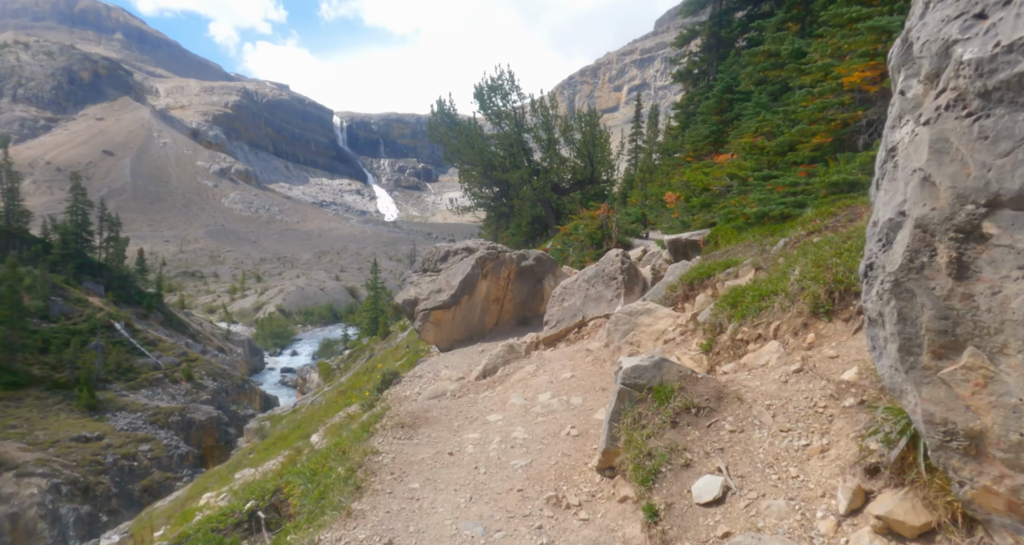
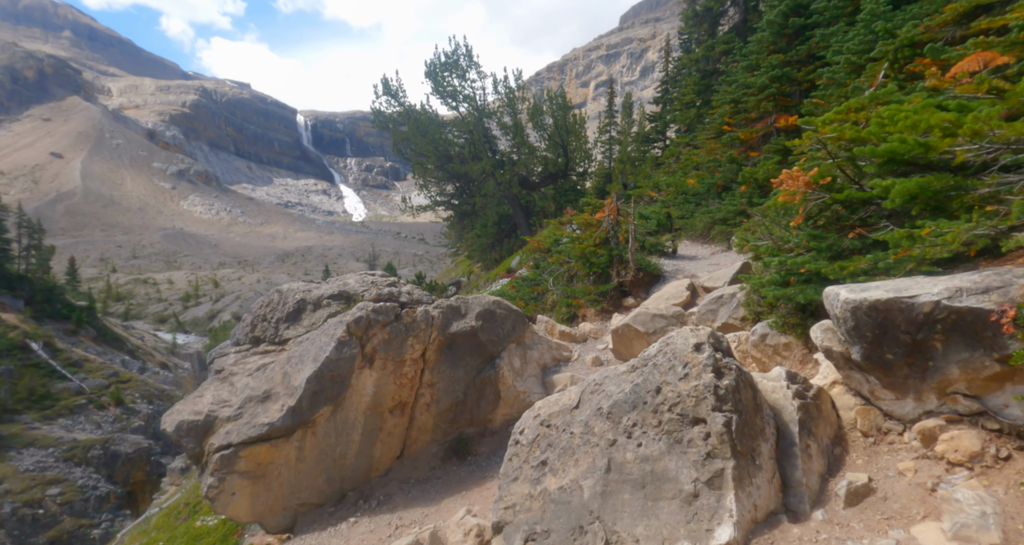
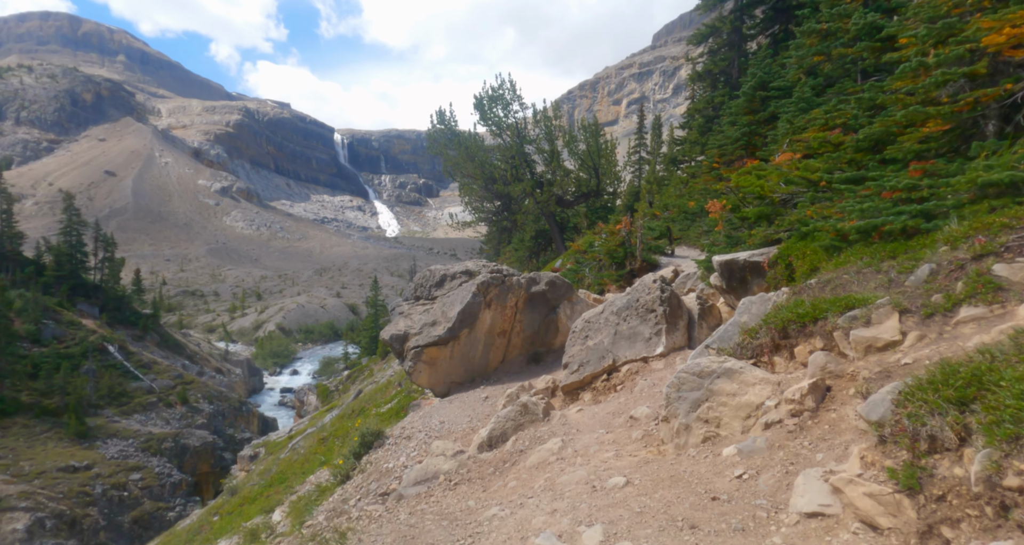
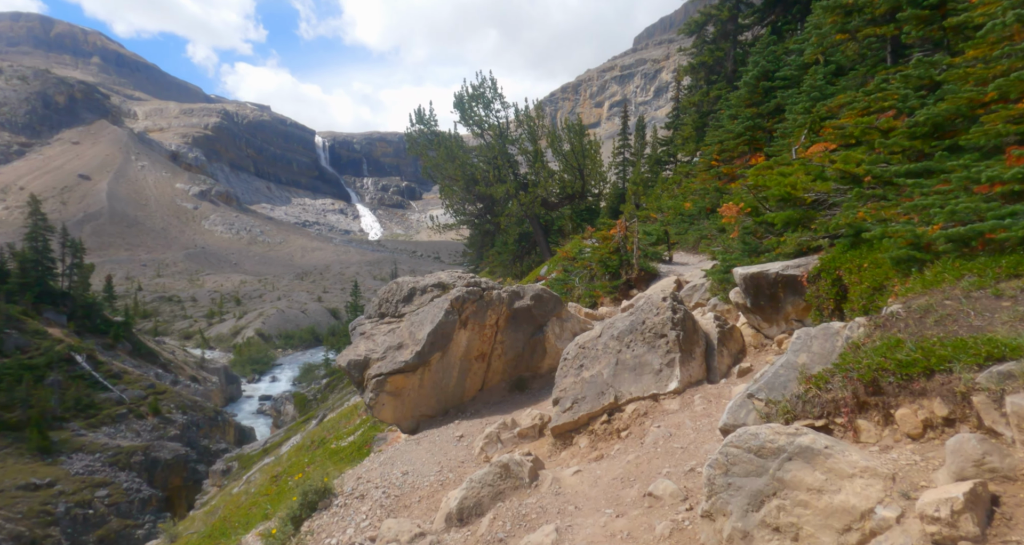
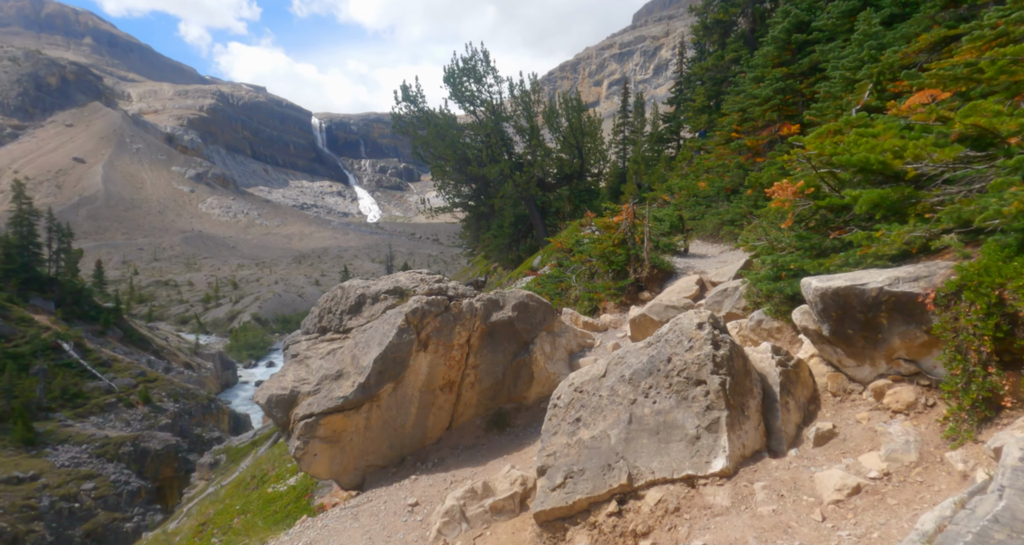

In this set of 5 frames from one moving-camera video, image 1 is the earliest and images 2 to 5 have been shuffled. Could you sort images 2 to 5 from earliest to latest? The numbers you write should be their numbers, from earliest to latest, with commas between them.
3, 4, 5, 2
